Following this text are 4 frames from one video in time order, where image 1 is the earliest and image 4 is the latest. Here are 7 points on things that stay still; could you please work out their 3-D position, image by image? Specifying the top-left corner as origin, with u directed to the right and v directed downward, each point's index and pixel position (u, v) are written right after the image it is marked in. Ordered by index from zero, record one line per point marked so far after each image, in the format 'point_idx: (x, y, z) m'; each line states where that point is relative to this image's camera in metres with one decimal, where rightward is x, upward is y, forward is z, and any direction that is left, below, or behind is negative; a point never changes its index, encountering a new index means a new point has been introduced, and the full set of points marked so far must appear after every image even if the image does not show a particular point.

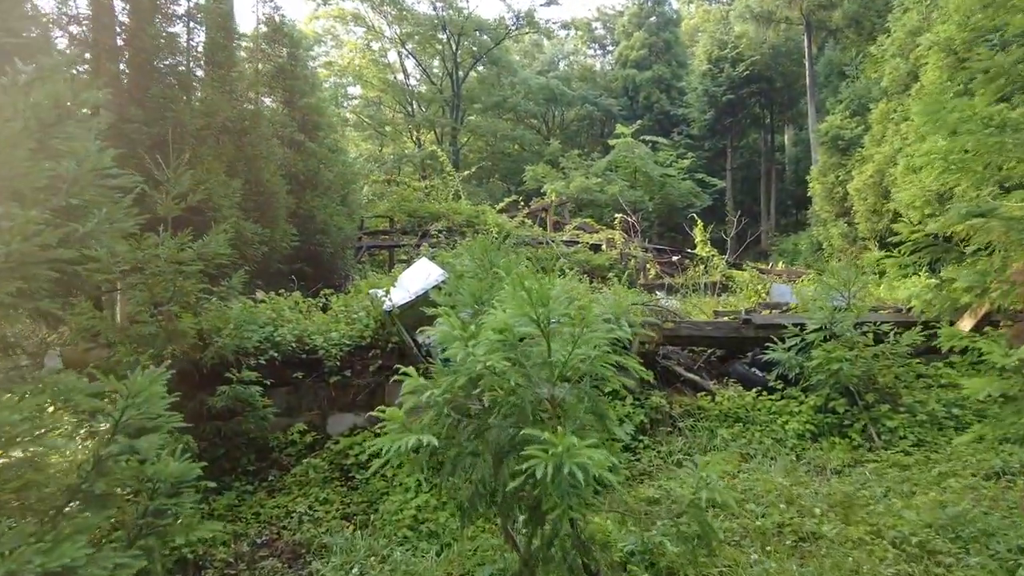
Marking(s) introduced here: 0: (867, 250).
0: (+7.7, +0.8, +14.2) m
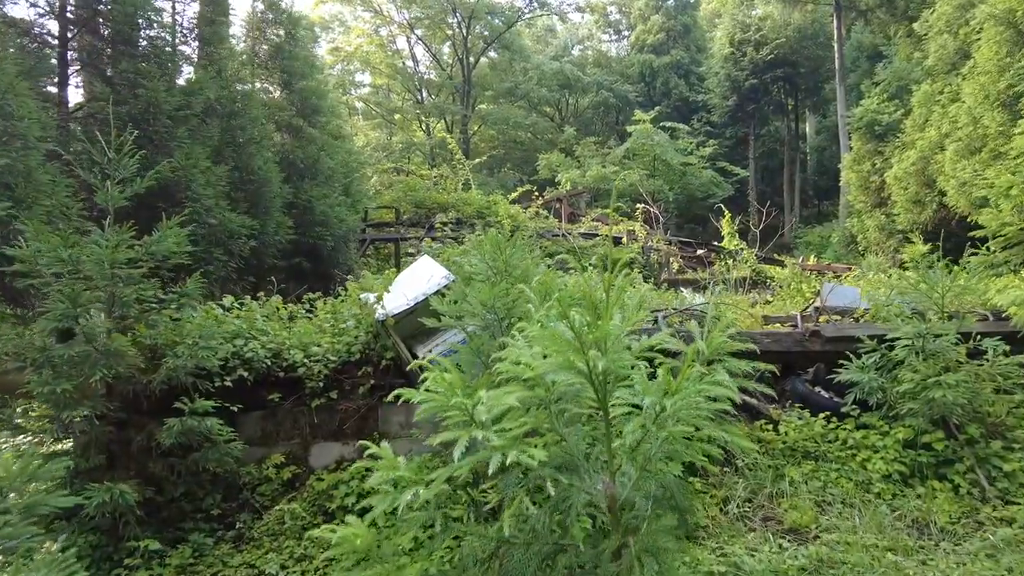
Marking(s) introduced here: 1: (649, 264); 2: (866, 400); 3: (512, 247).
0: (+8.0, +0.9, +13.1) m
1: (+2.7, +0.5, +12.9) m
2: (+2.3, -0.7, +4.3) m
3: (0.0, +0.3, +4.1) m
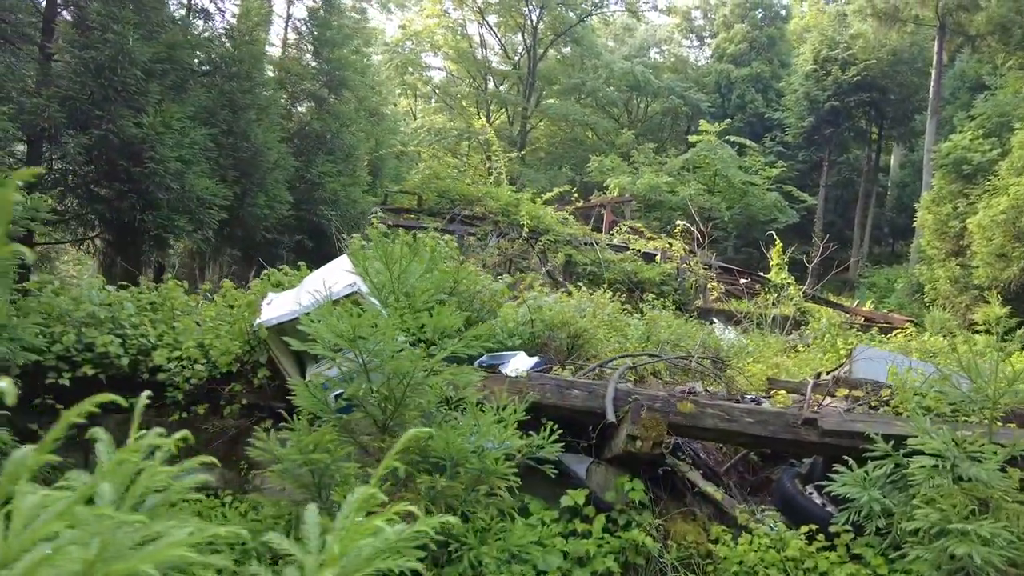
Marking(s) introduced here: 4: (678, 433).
0: (+8.3, -0.3, +11.5) m
1: (+3.1, 0.0, +11.7) m
2: (+1.7, -1.2, +3.2) m
3: (-0.5, +0.1, +3.2) m
4: (+0.9, -0.8, +3.6) m
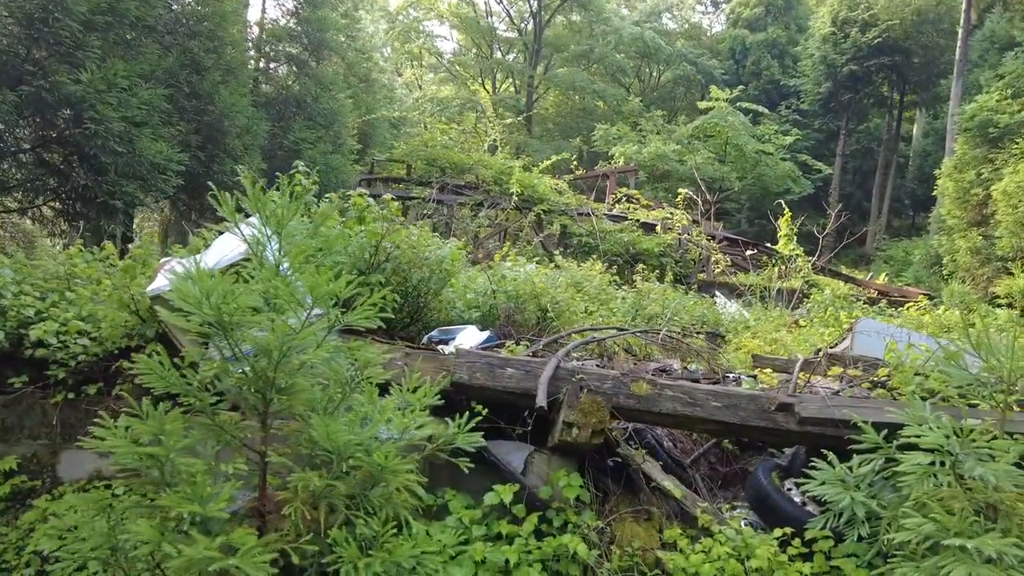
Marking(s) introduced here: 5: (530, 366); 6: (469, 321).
0: (+8.1, +0.2, +10.7) m
1: (+2.9, +0.5, +11.1) m
2: (+1.3, -1.0, +2.7) m
3: (-0.9, +0.3, +2.7) m
4: (+0.6, -0.6, +3.1) m
5: (+0.1, -0.4, +3.1) m
6: (-0.3, -0.2, +4.5) m
